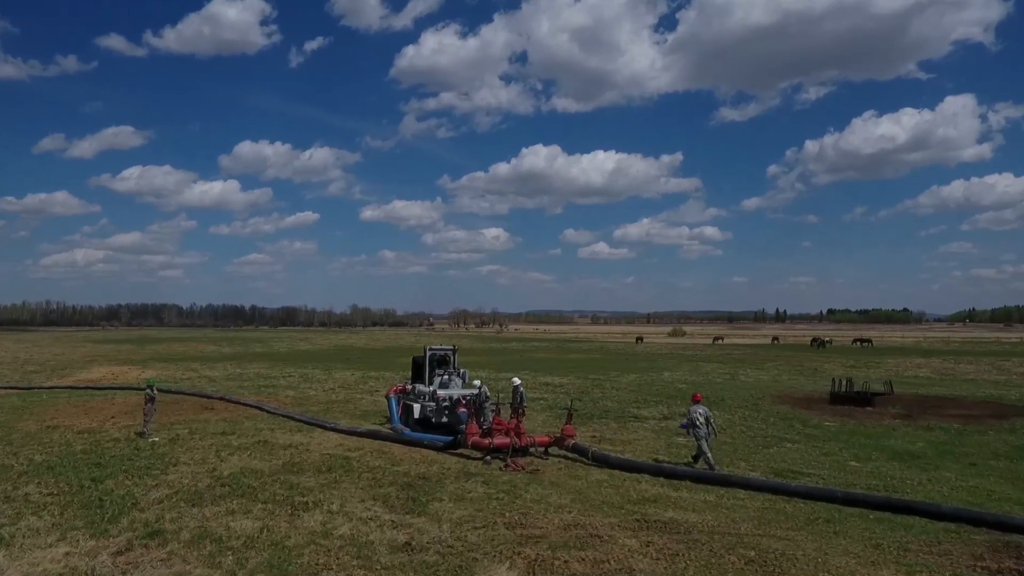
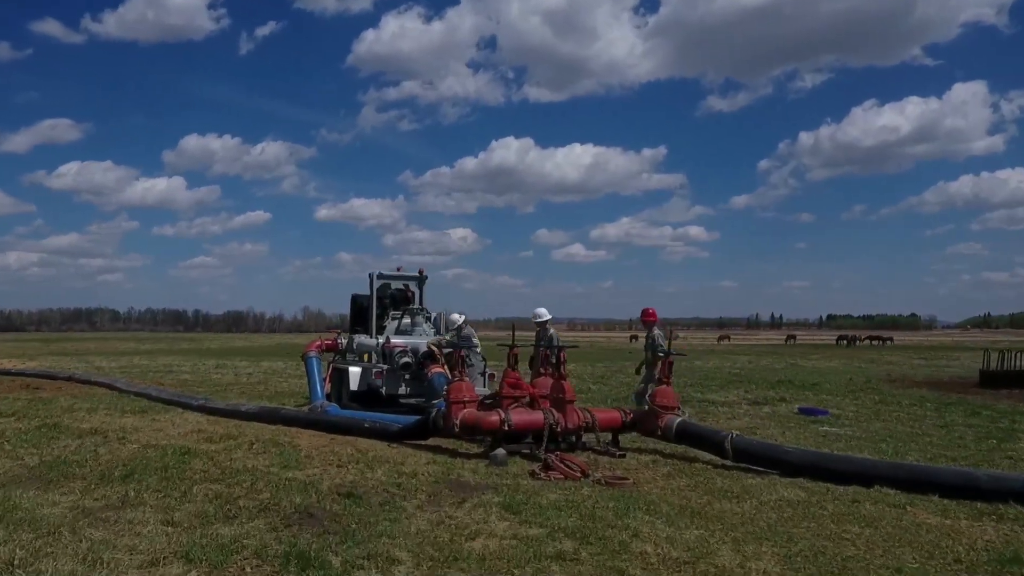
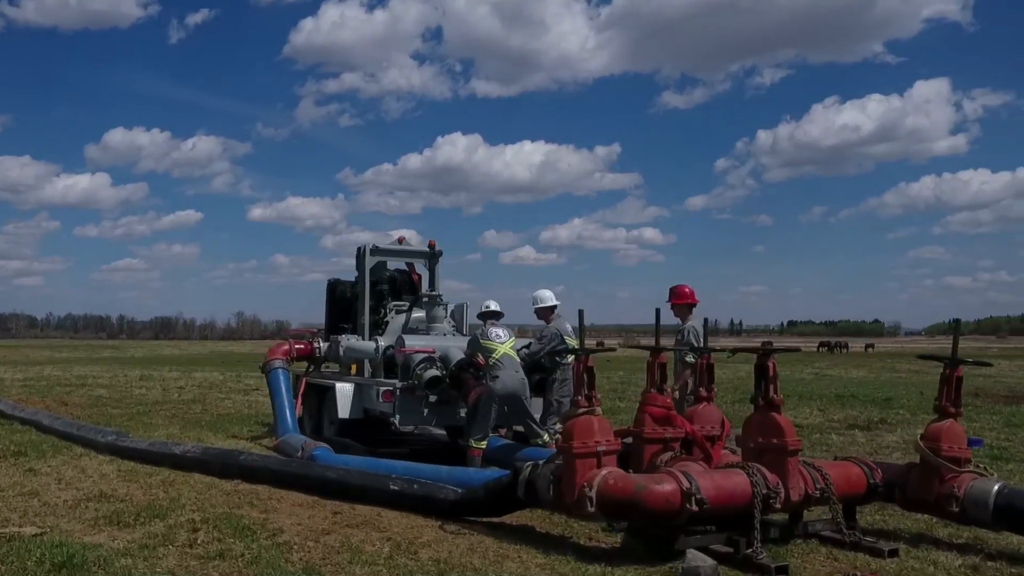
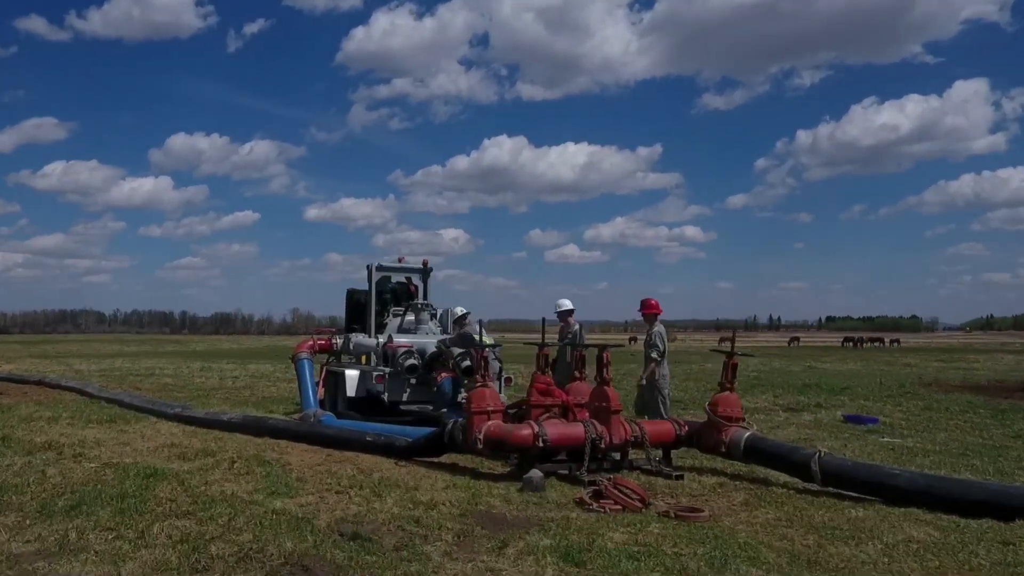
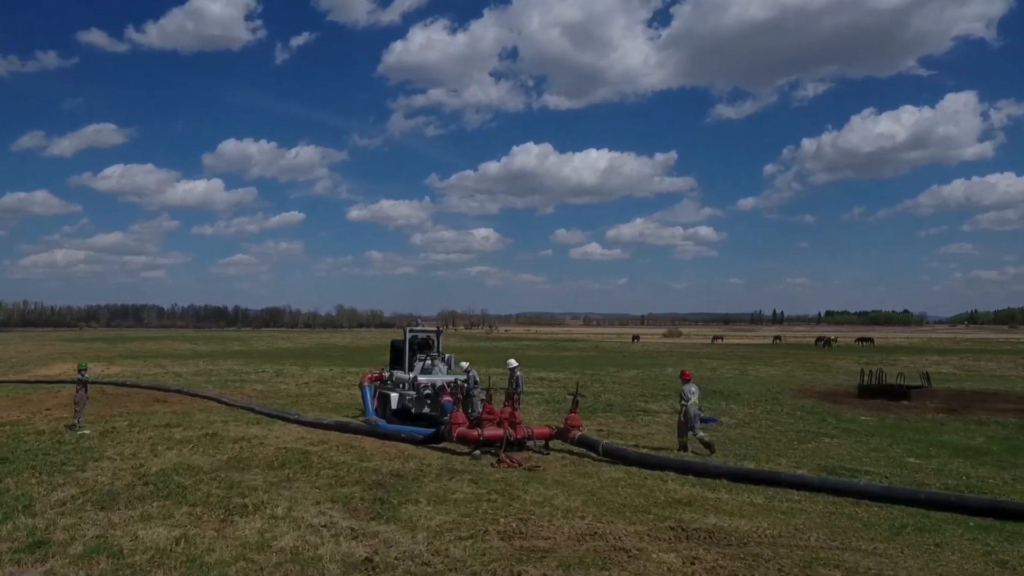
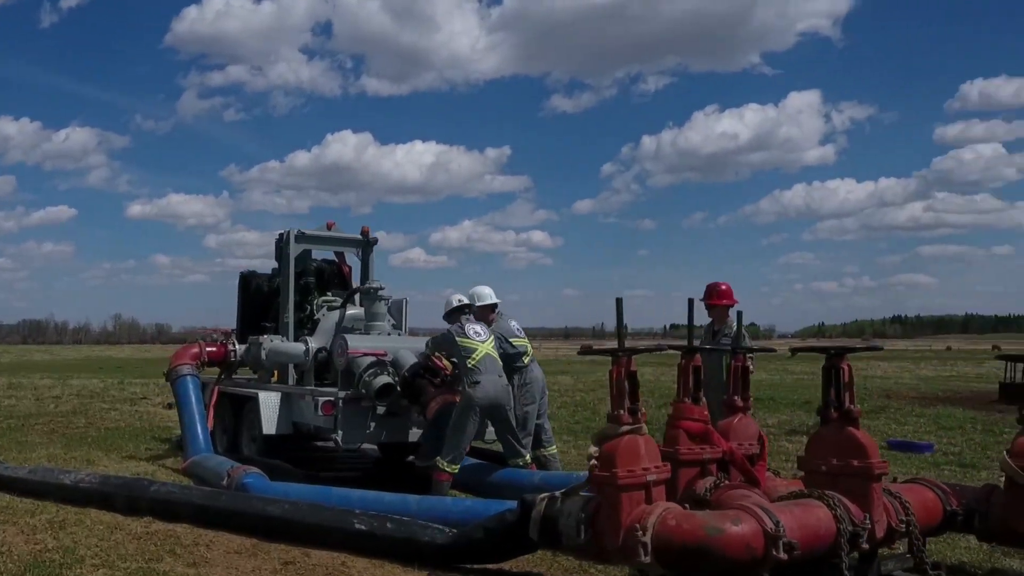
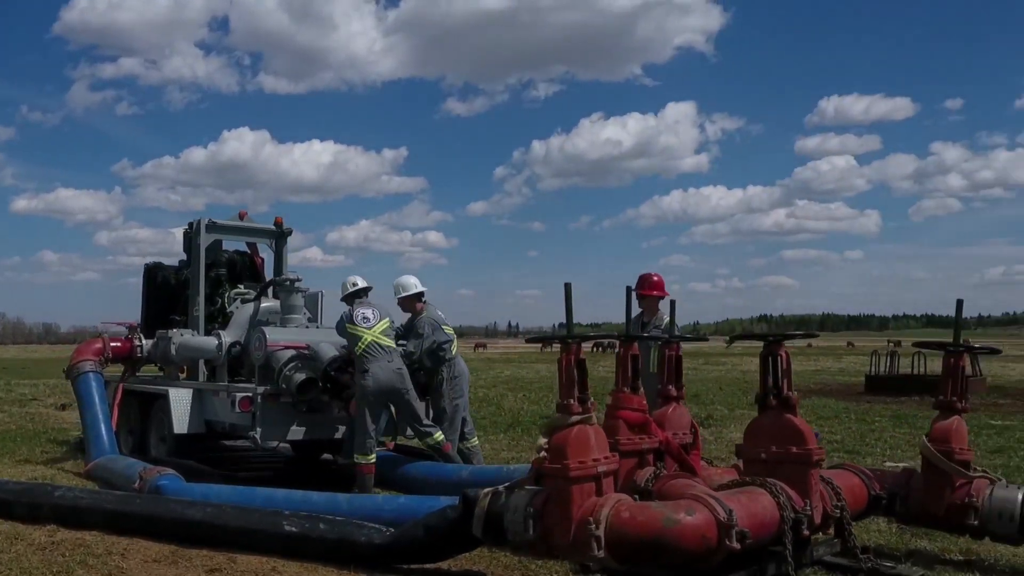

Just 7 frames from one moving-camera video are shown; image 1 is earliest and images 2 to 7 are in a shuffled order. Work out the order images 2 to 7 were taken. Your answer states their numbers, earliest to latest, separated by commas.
5, 2, 4, 3, 6, 7
